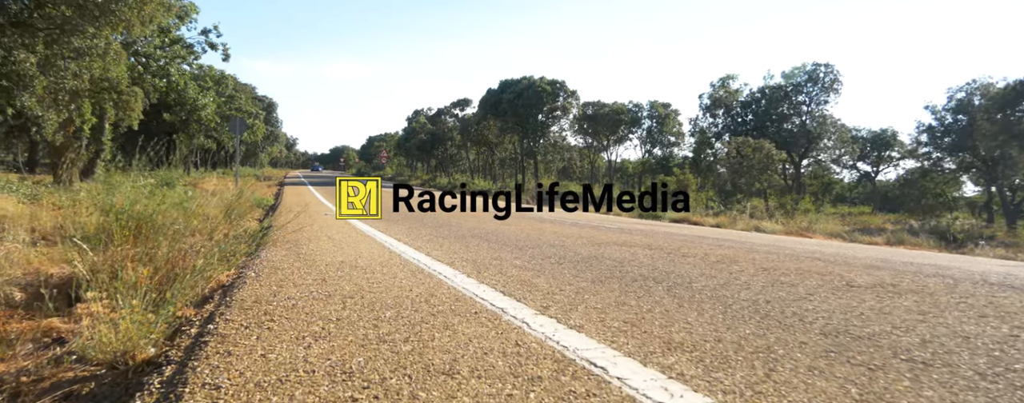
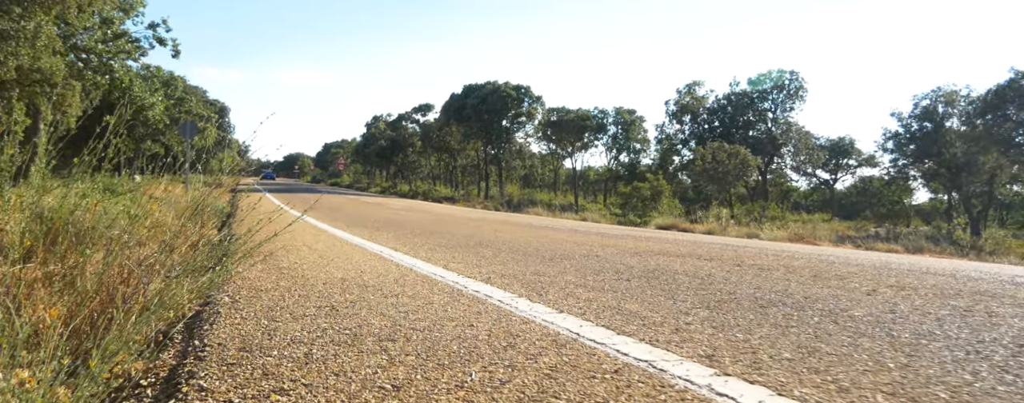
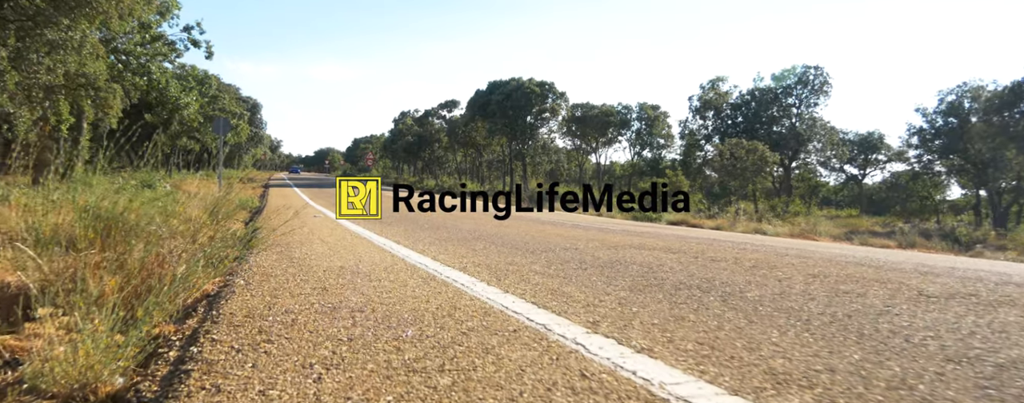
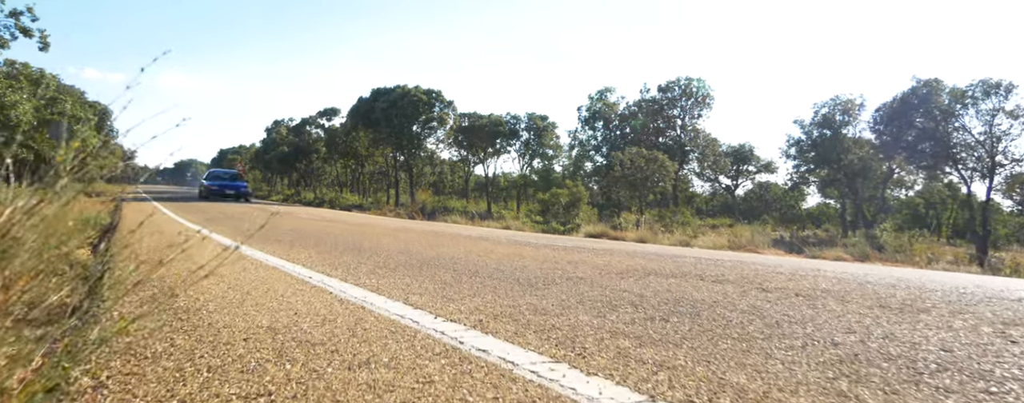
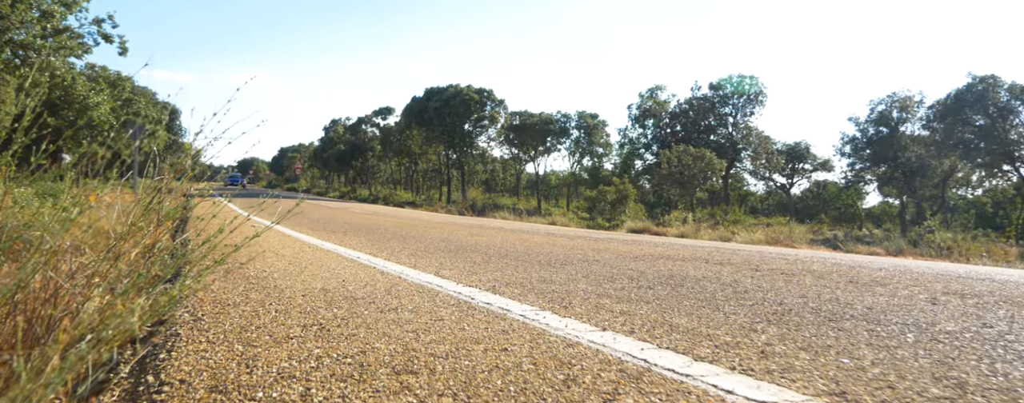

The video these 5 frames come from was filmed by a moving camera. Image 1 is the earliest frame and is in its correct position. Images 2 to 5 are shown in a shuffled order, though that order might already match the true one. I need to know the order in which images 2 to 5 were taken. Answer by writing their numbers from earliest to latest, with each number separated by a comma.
3, 2, 5, 4
